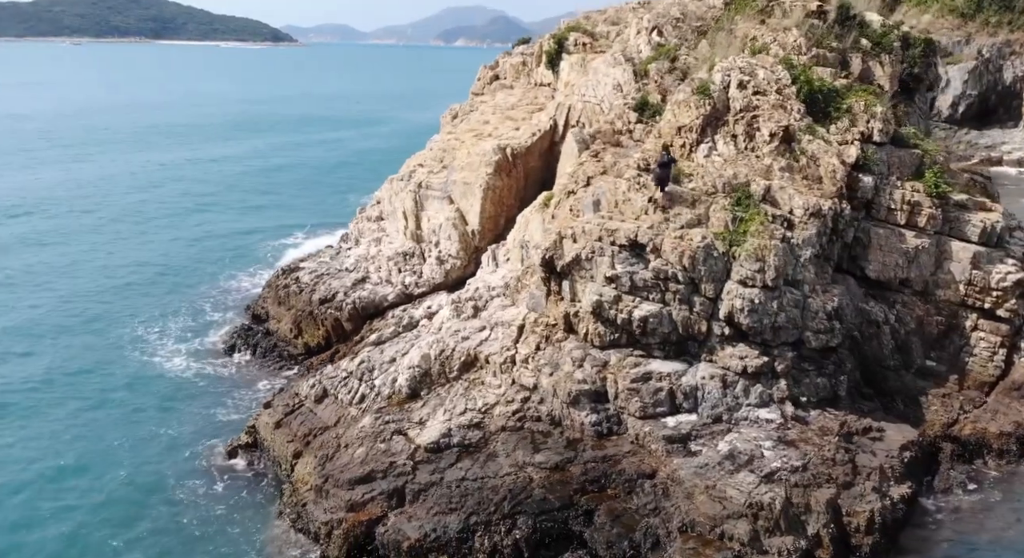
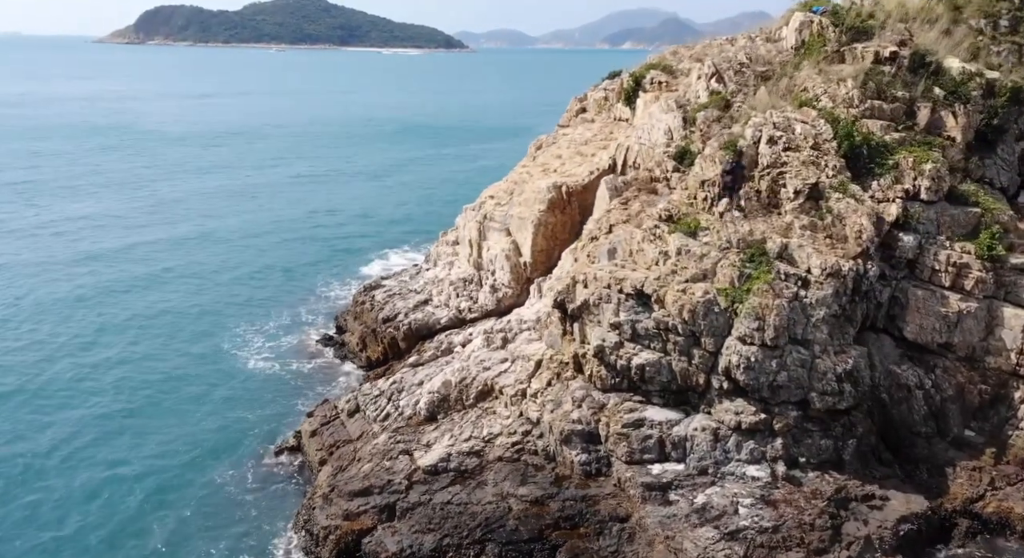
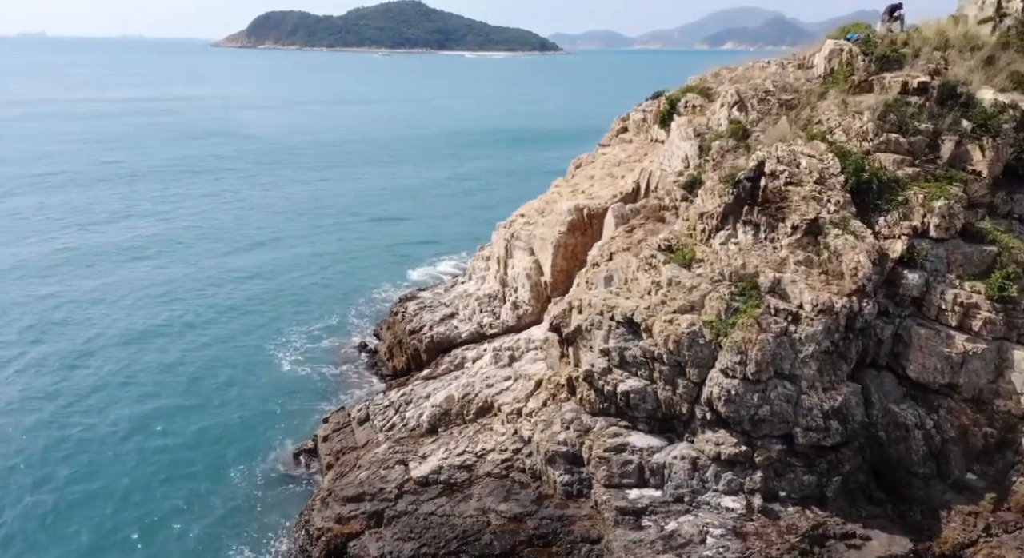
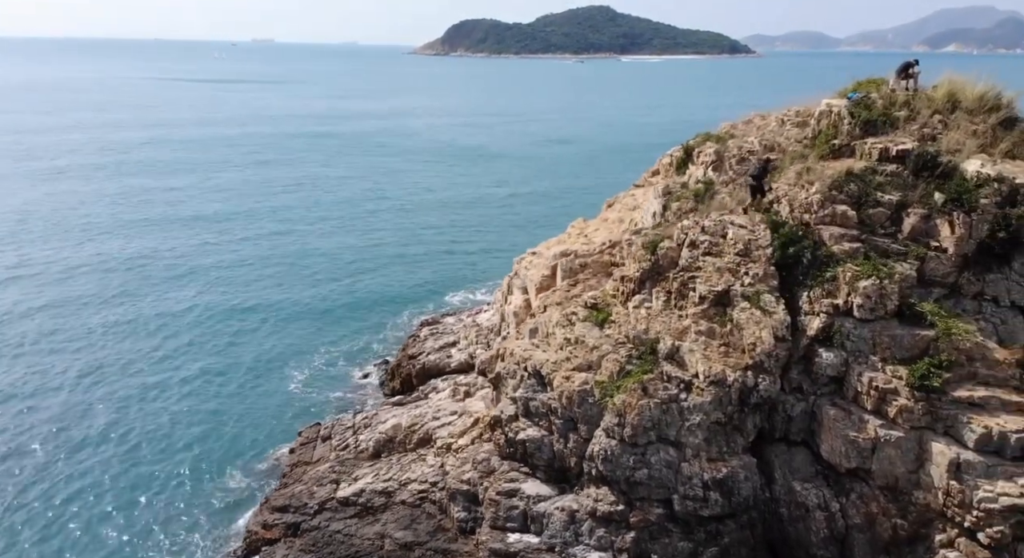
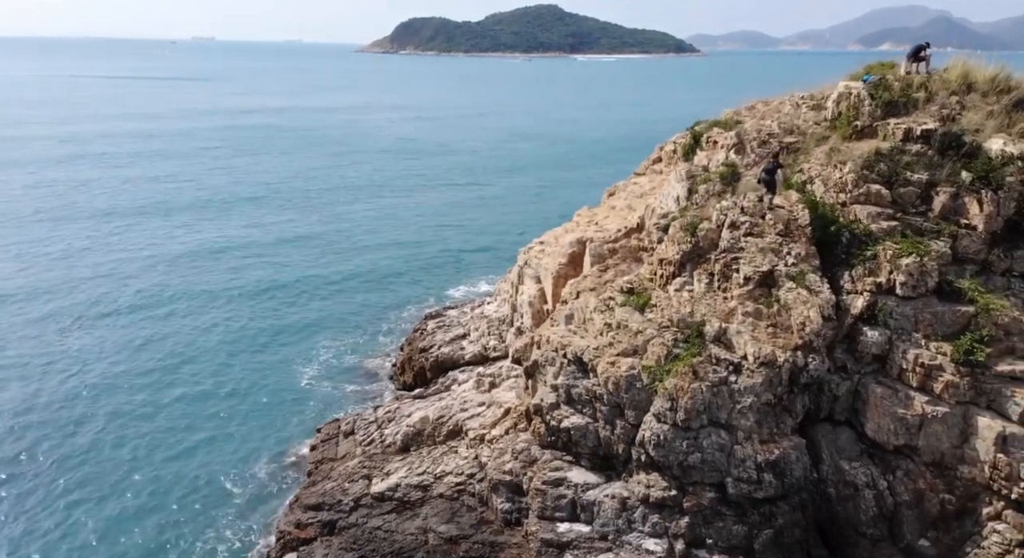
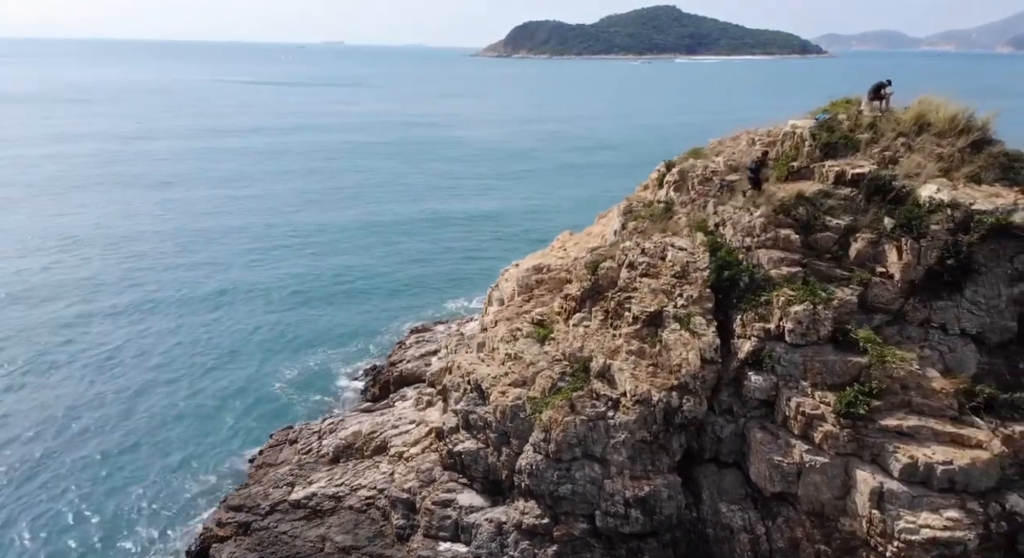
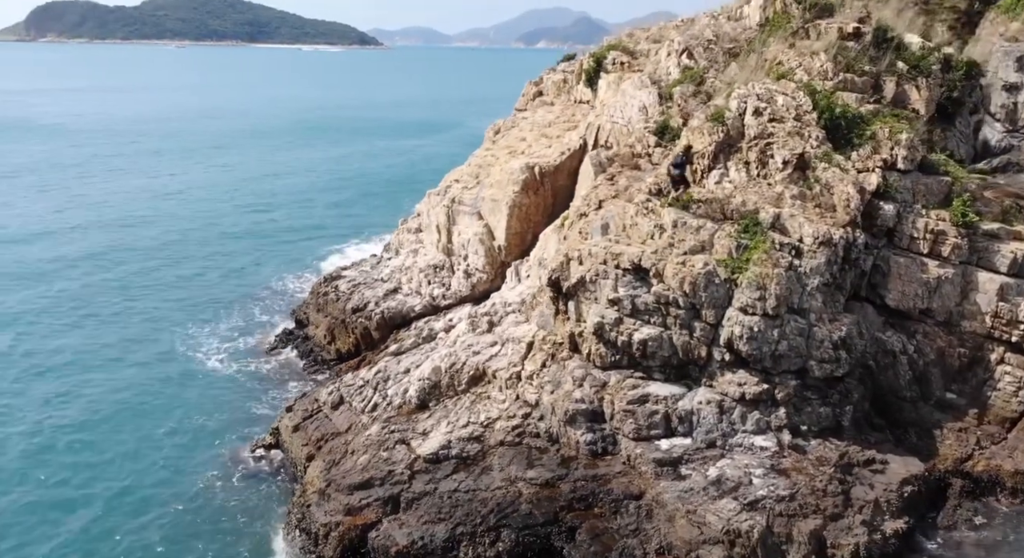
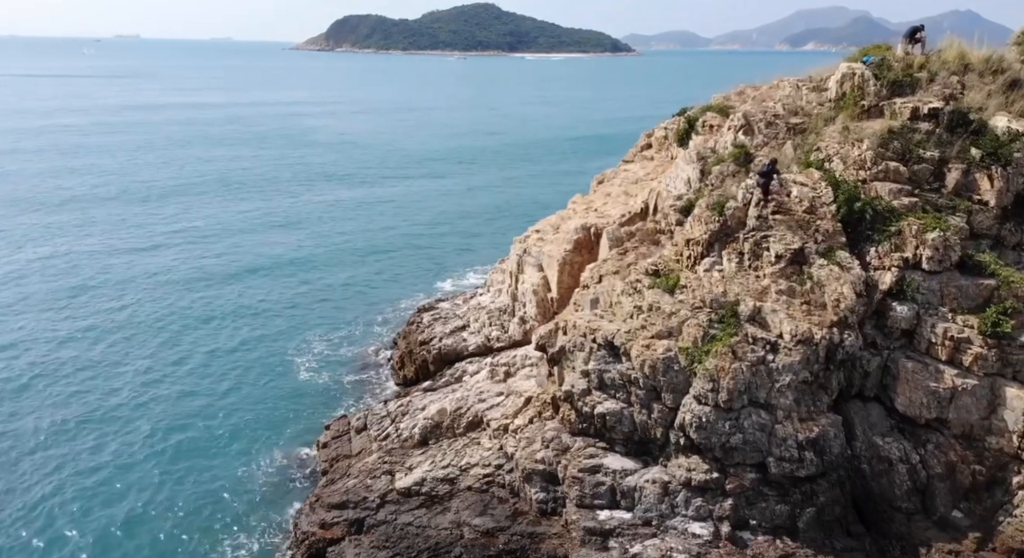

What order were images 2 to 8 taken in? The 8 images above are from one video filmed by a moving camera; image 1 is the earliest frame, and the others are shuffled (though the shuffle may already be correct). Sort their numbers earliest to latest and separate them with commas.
7, 2, 3, 8, 5, 4, 6
